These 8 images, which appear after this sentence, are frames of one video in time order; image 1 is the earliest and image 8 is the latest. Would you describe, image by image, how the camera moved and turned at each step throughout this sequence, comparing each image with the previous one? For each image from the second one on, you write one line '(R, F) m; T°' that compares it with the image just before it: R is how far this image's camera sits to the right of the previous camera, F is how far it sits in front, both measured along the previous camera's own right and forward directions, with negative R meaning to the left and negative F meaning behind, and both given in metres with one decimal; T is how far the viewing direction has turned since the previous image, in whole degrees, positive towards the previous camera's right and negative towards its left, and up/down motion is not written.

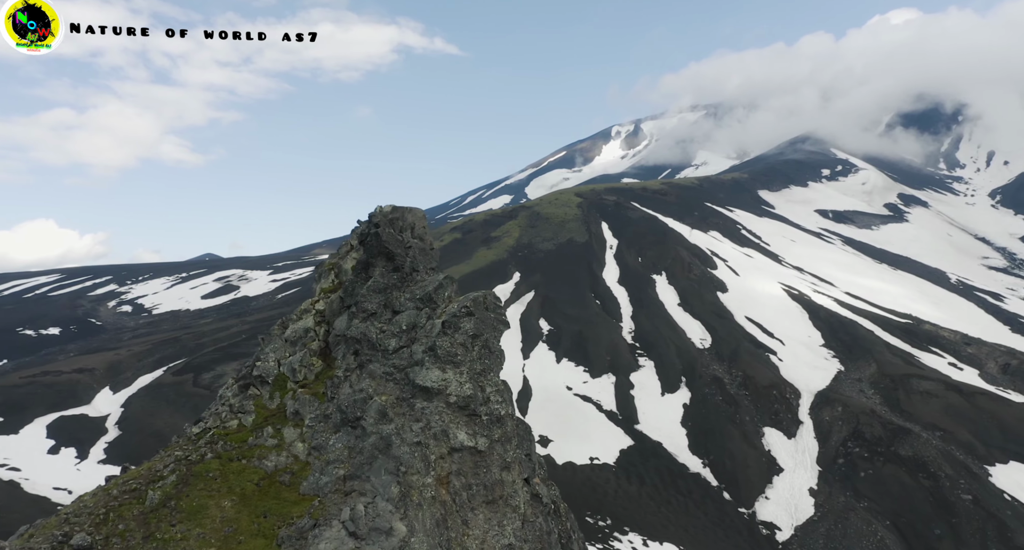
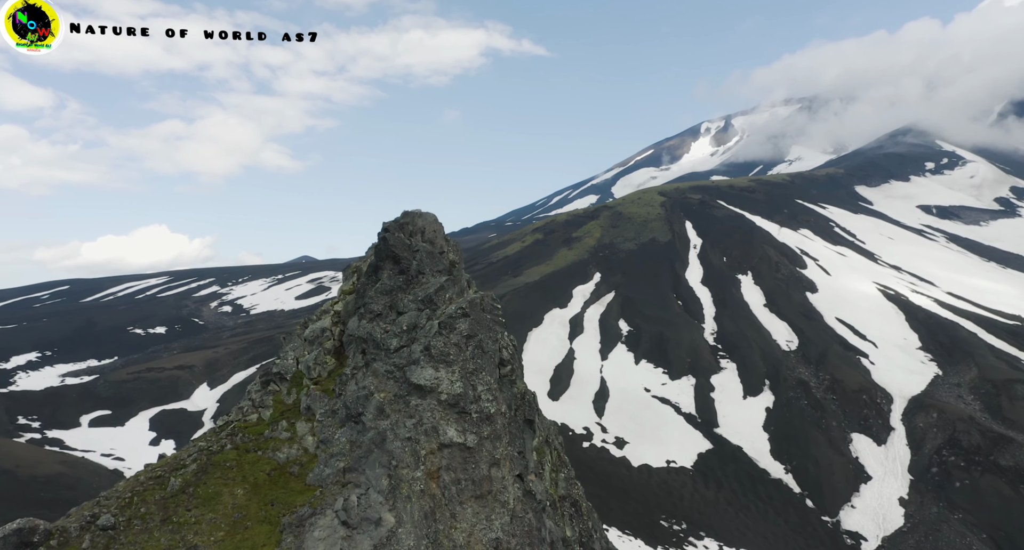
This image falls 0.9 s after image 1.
(+1.2, -0.2) m; -6°
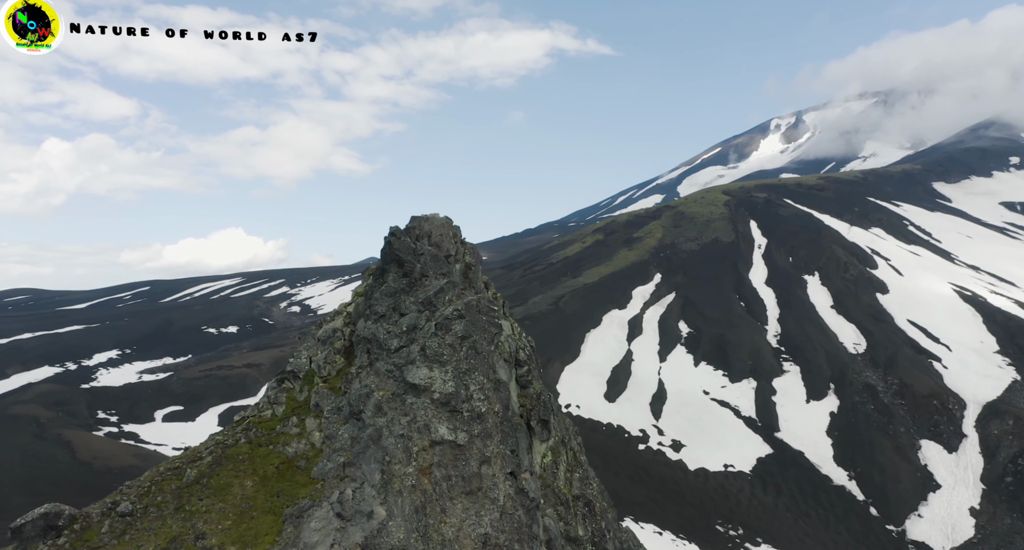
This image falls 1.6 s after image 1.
(+0.9, -0.2) m; -5°
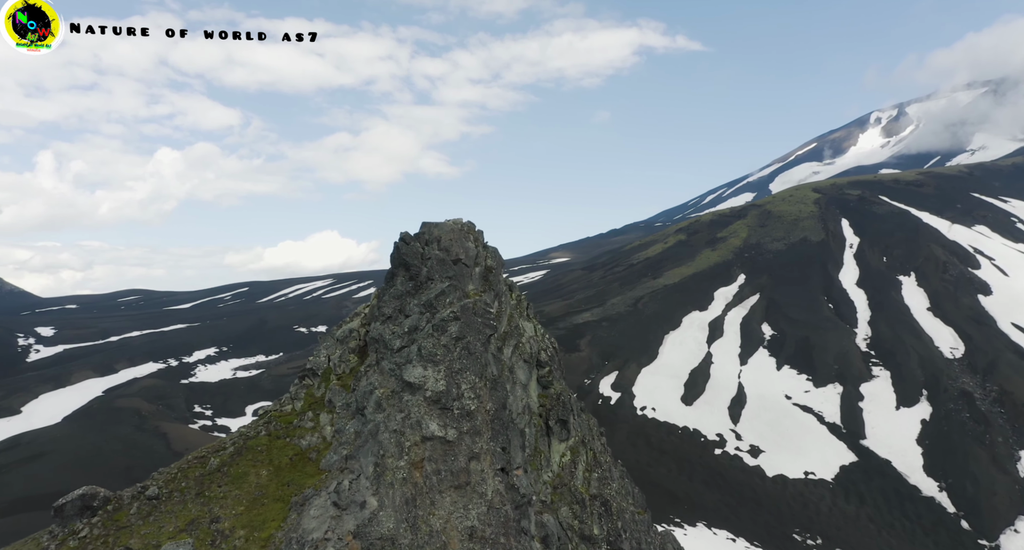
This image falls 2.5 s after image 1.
(+1.3, -0.3) m; -6°
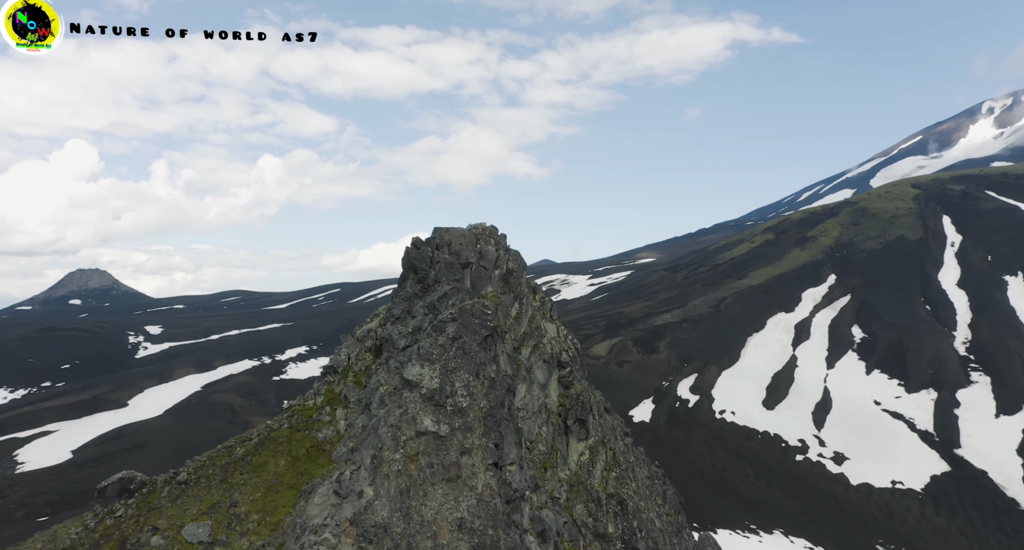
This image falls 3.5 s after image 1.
(+1.3, -0.4) m; -6°
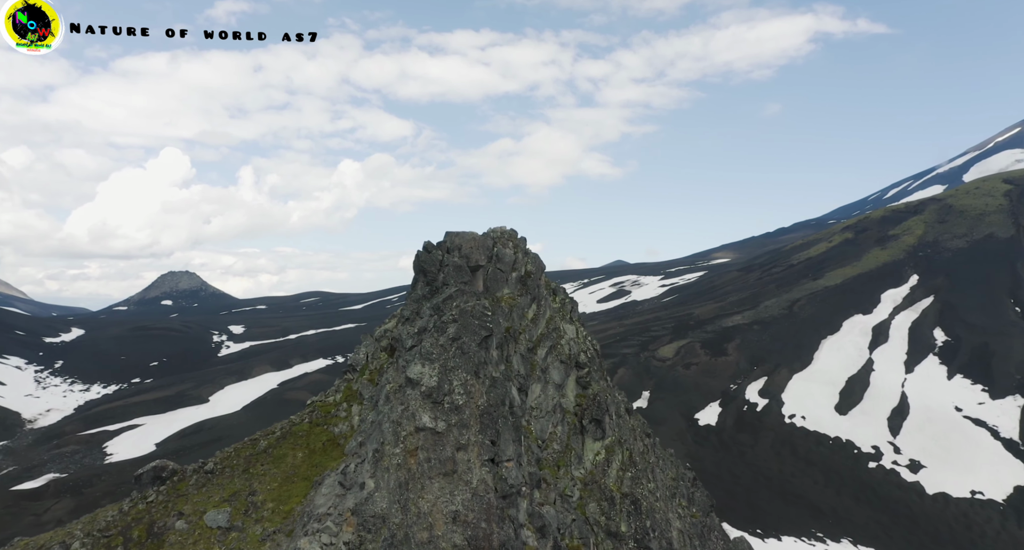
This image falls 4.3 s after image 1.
(+1.1, -0.3) m; -5°
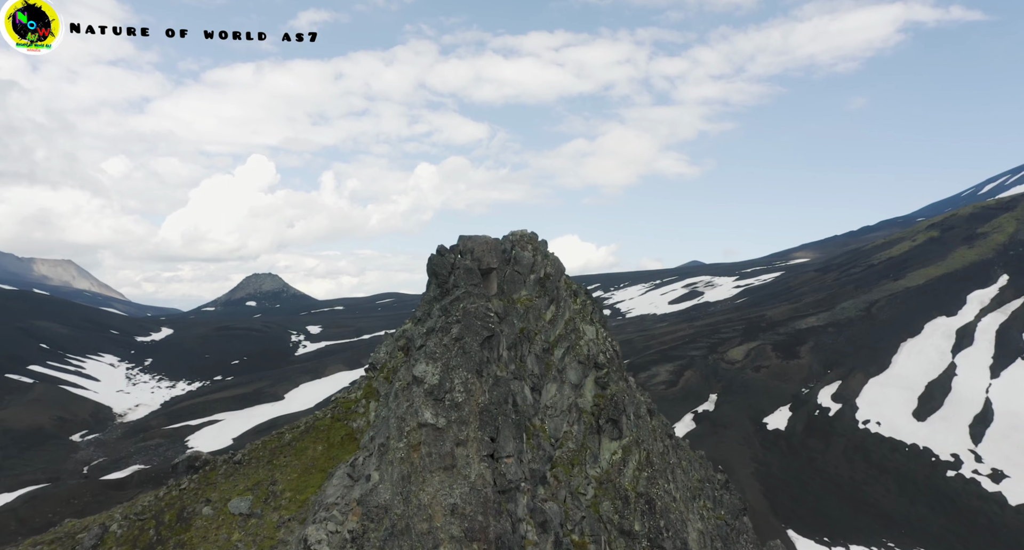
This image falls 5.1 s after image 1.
(+1.1, -0.4) m; -5°
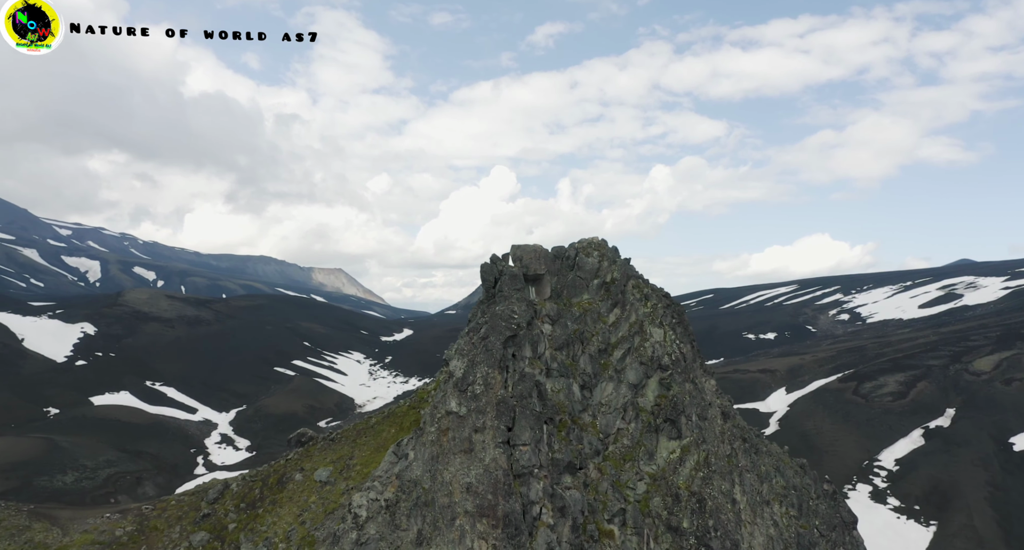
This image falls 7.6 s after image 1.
(+3.4, -0.9) m; -16°
